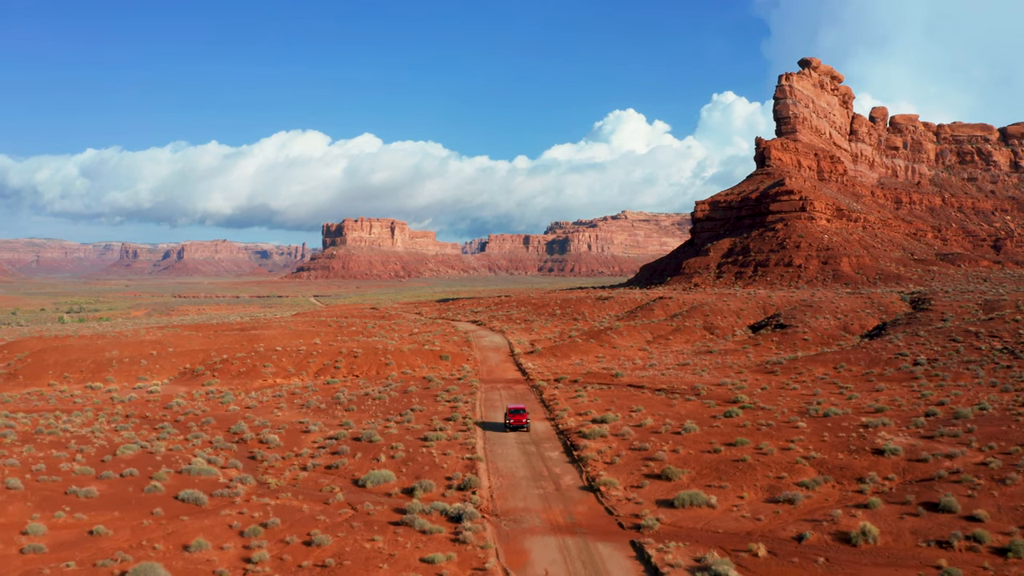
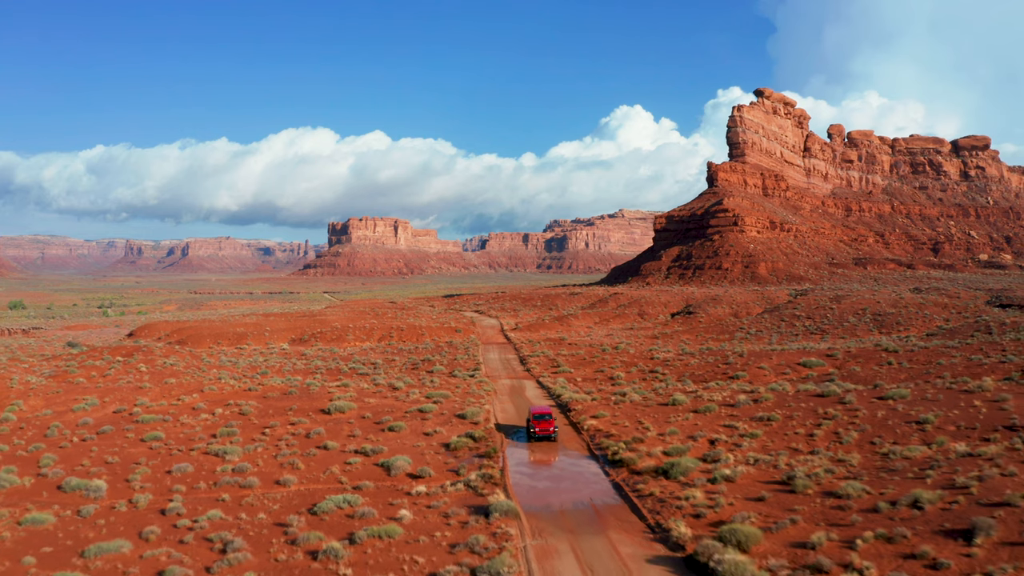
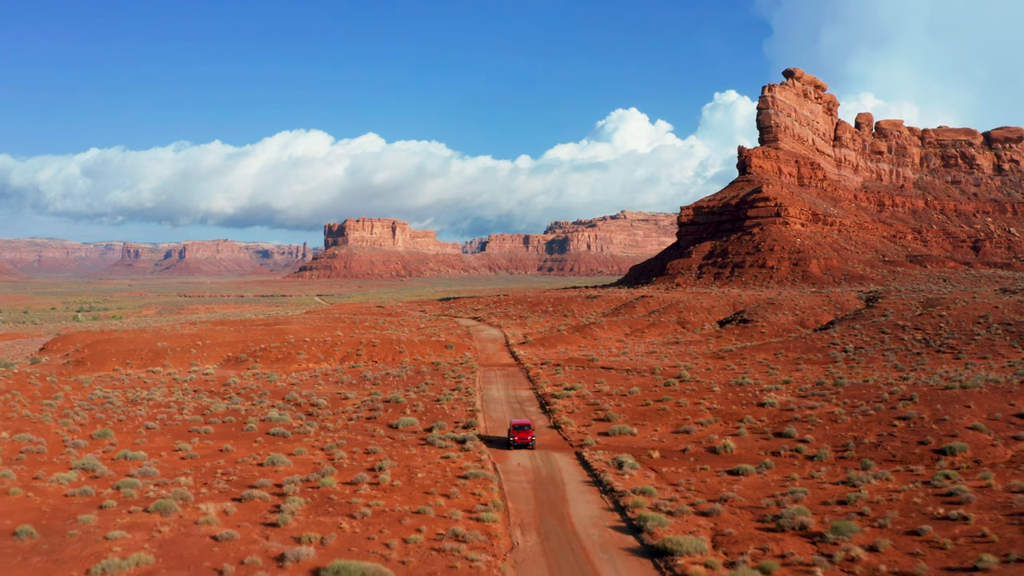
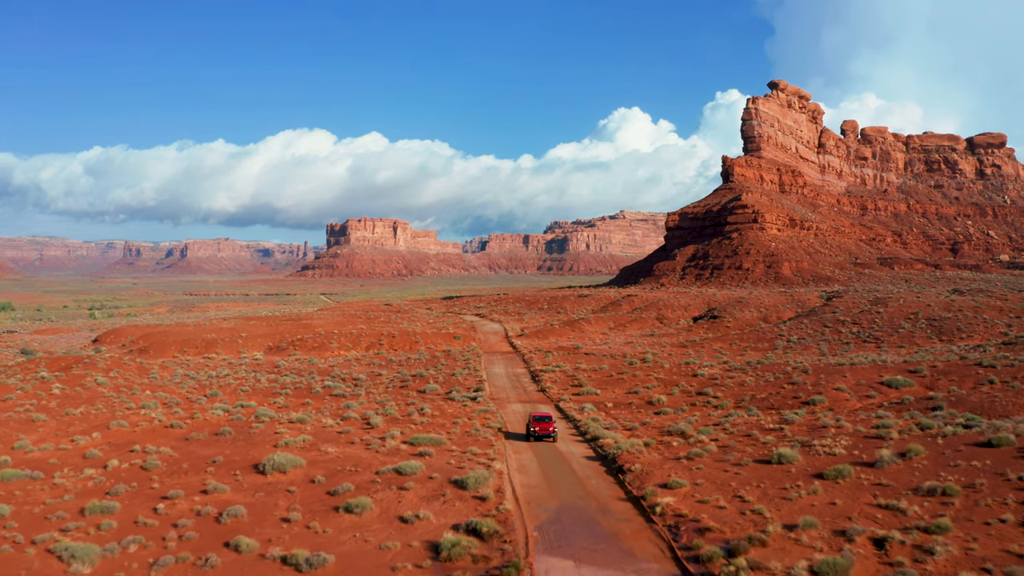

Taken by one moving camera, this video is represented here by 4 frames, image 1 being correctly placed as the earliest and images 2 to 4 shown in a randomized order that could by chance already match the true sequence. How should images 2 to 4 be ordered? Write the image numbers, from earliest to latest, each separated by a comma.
3, 4, 2
